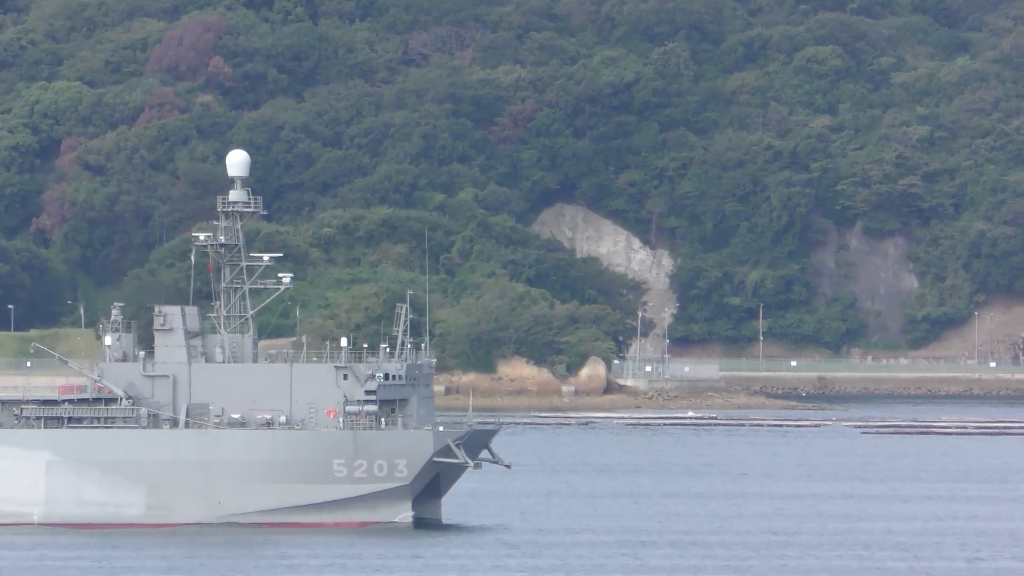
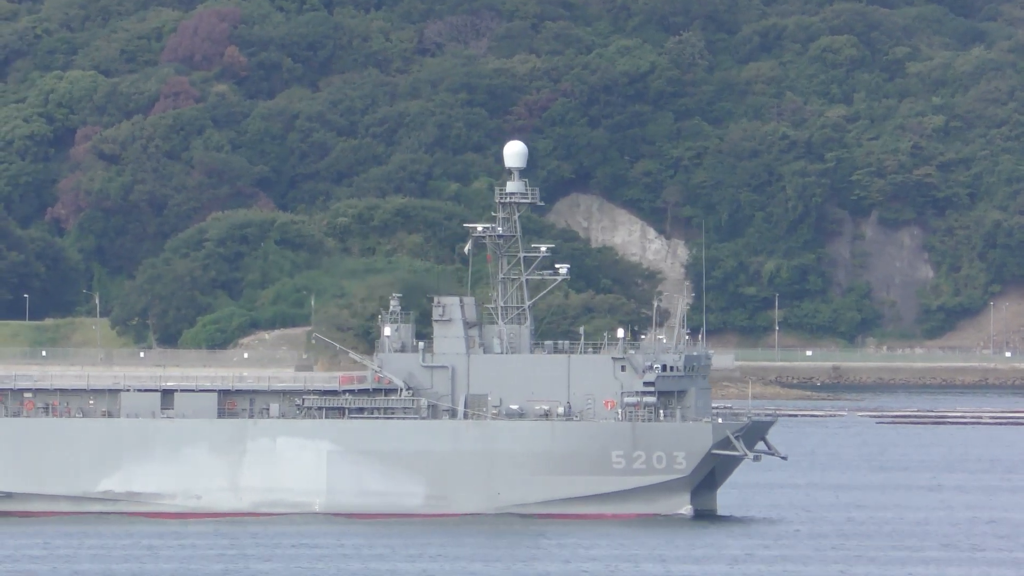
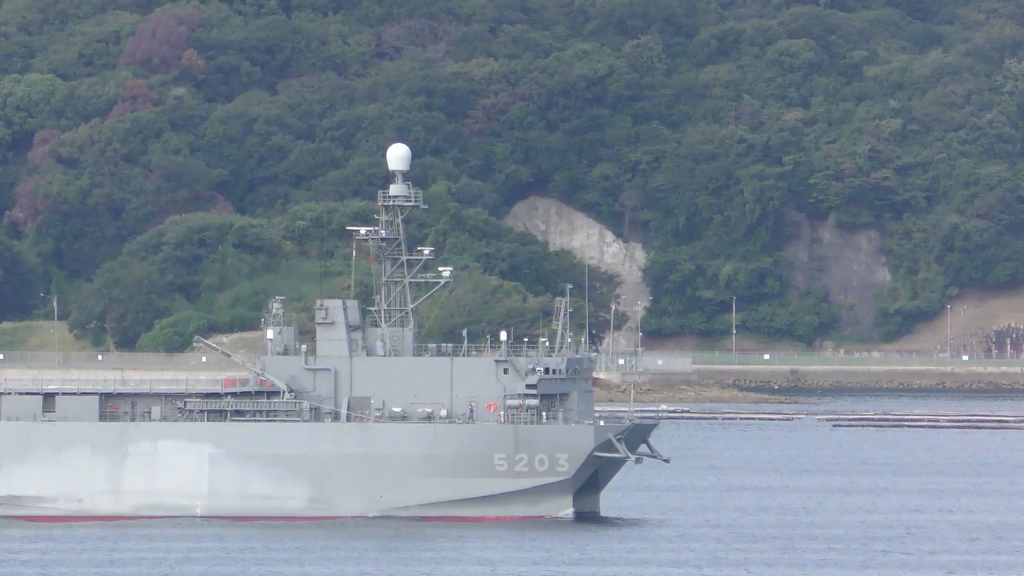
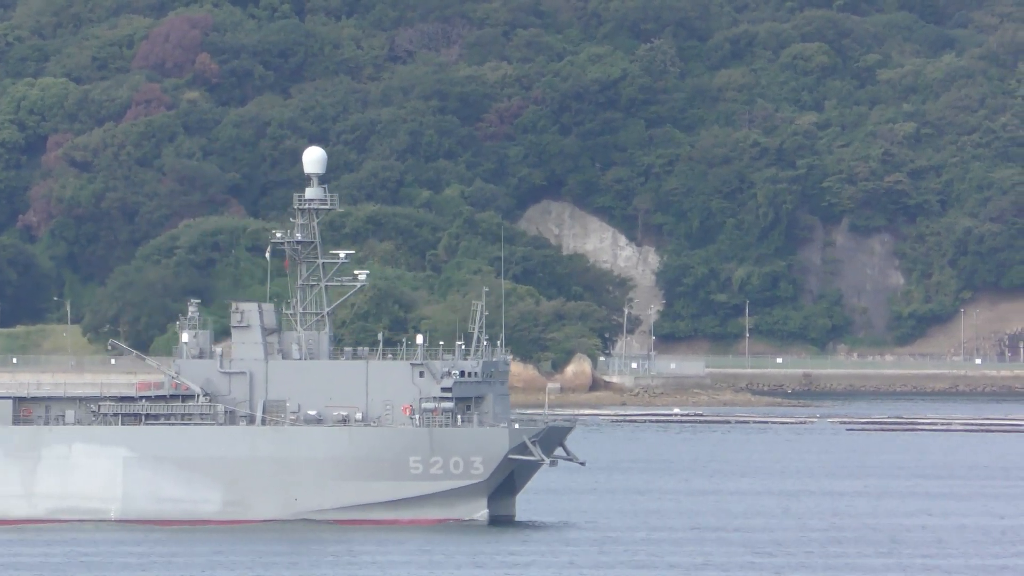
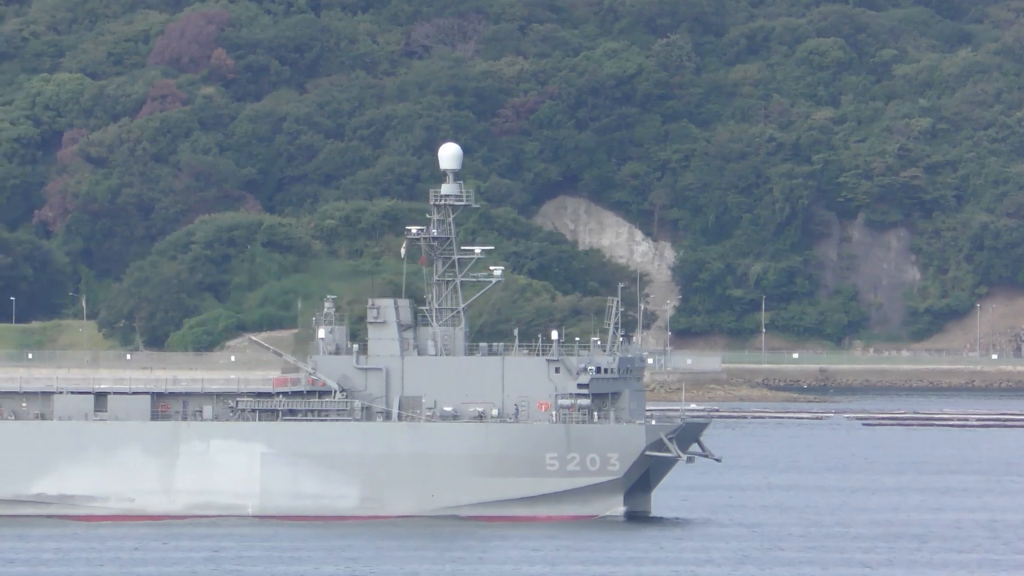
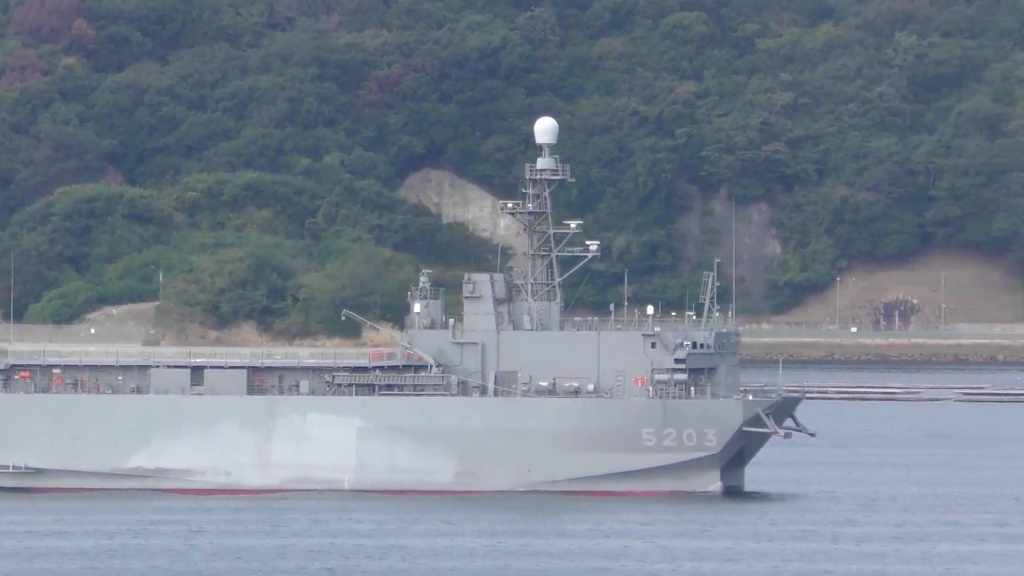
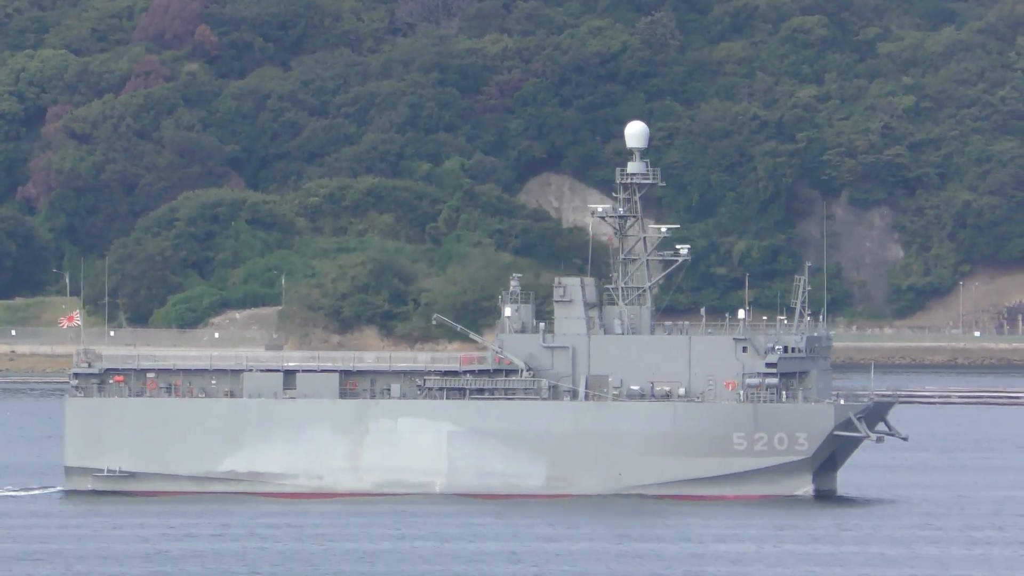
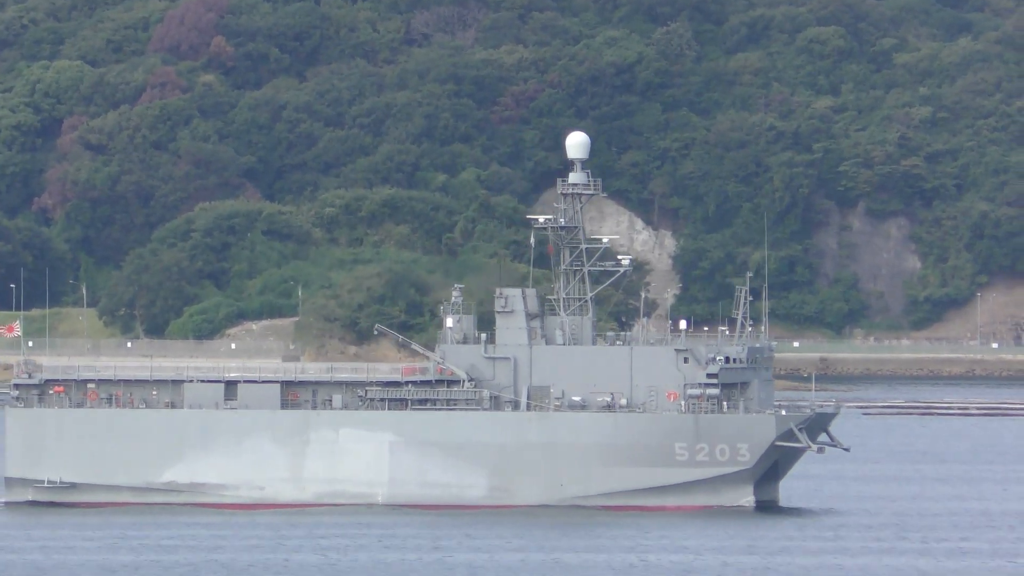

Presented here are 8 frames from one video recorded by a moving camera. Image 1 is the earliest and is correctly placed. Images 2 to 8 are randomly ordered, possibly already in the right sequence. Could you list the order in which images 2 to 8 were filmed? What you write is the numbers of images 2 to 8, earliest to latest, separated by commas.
4, 3, 5, 2, 8, 7, 6
